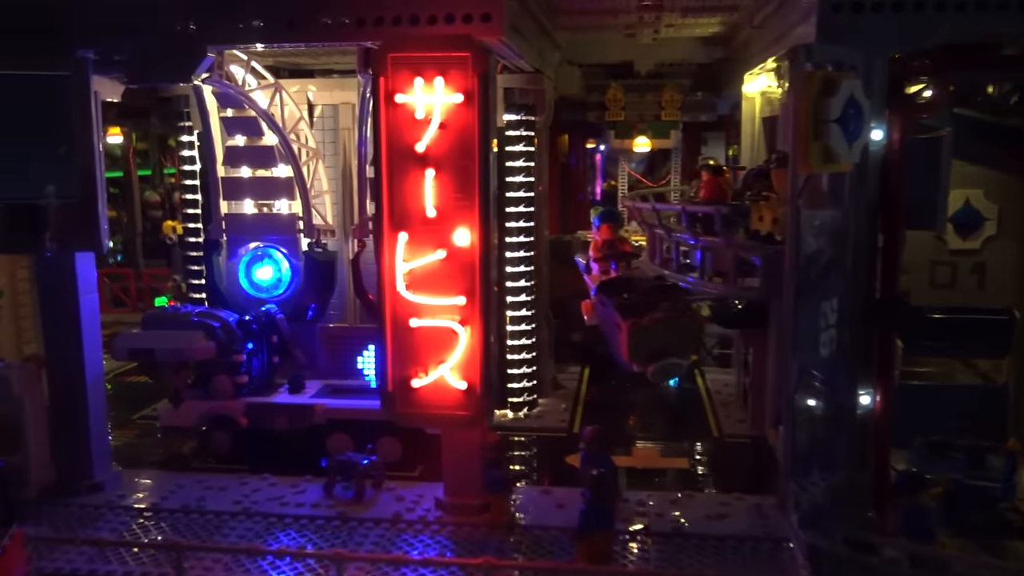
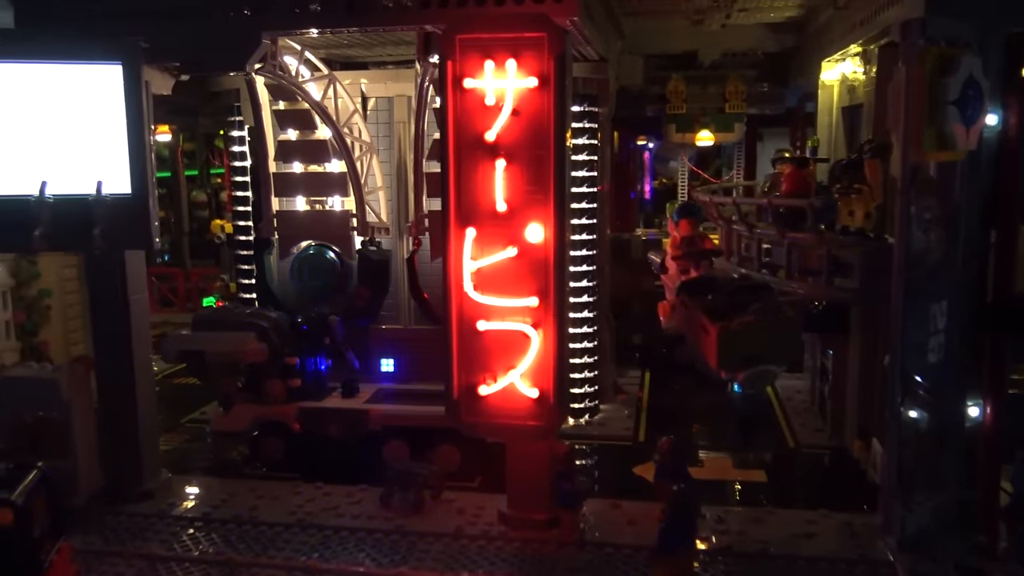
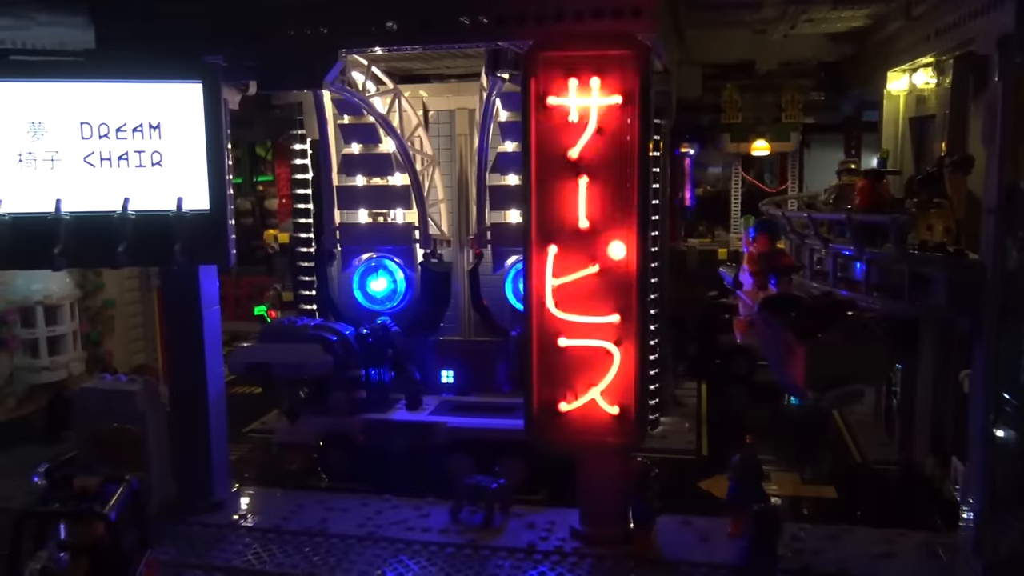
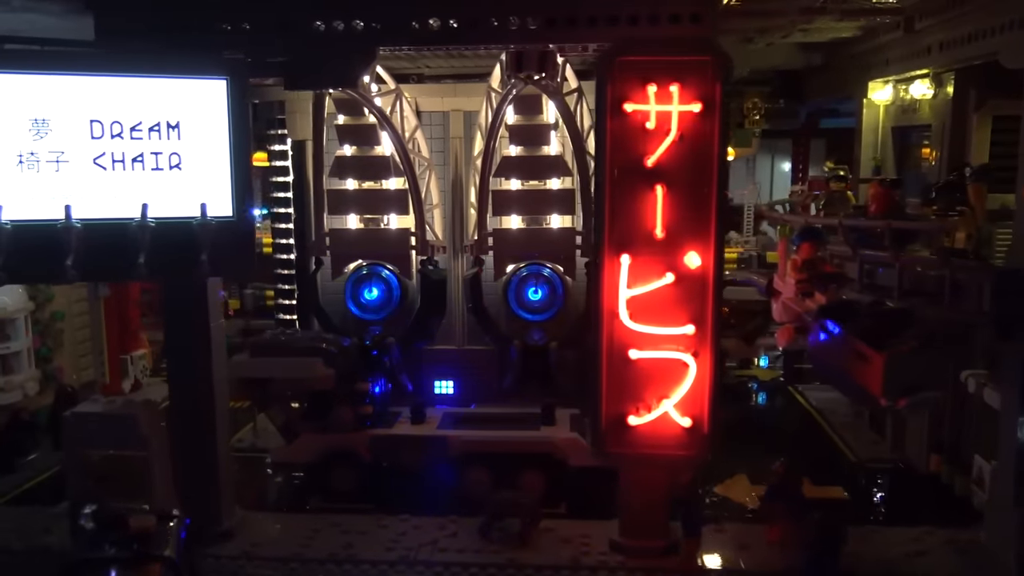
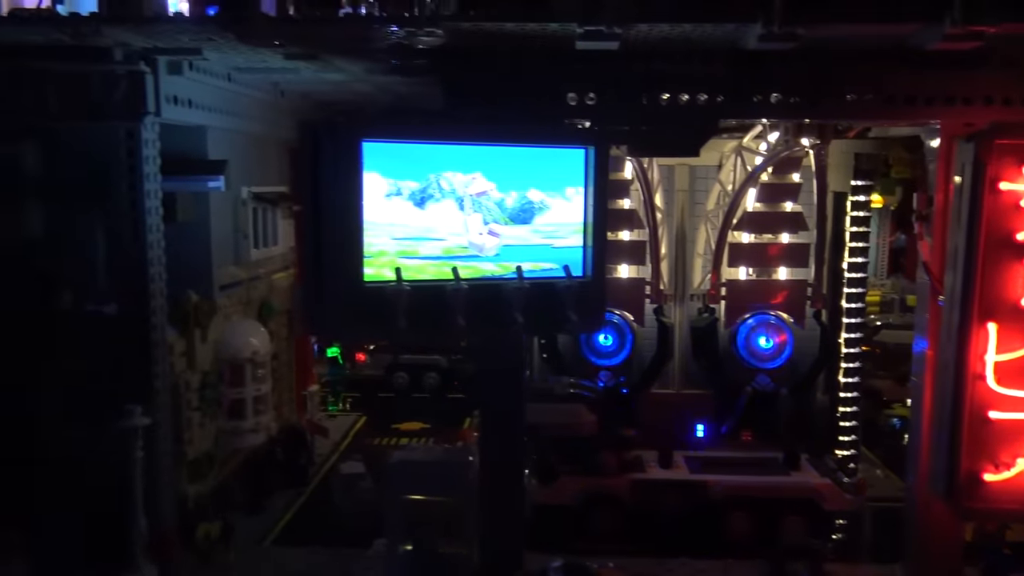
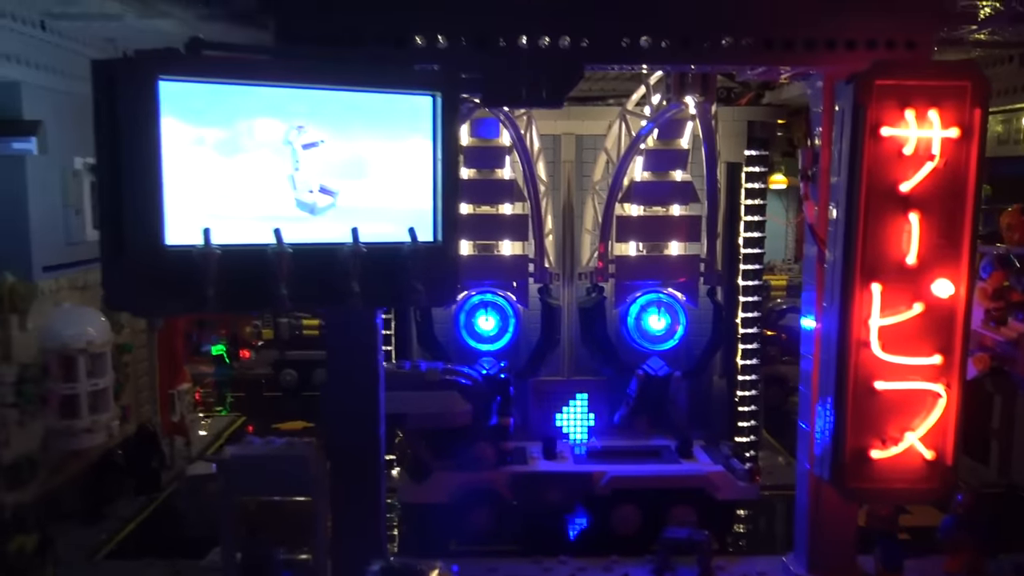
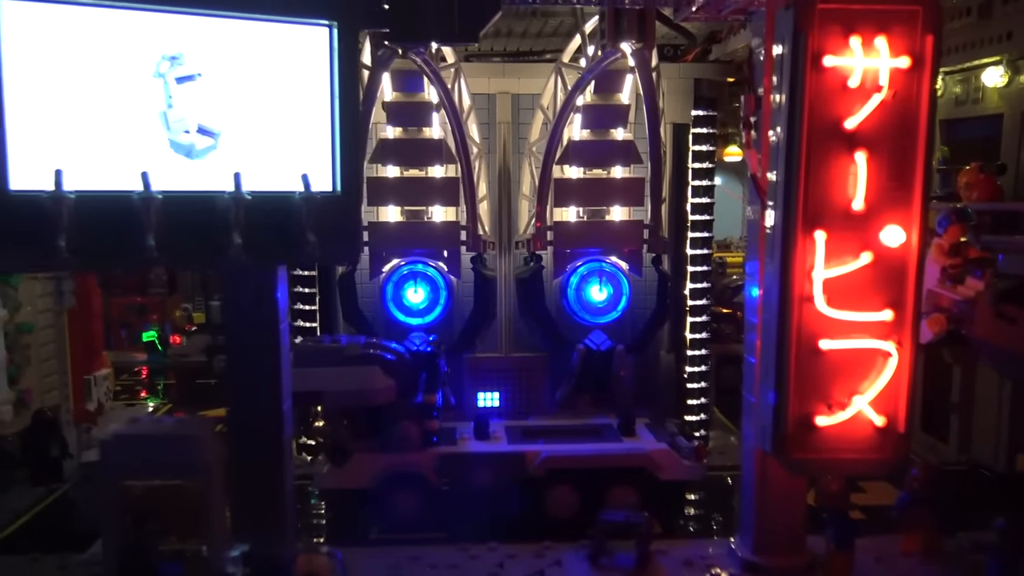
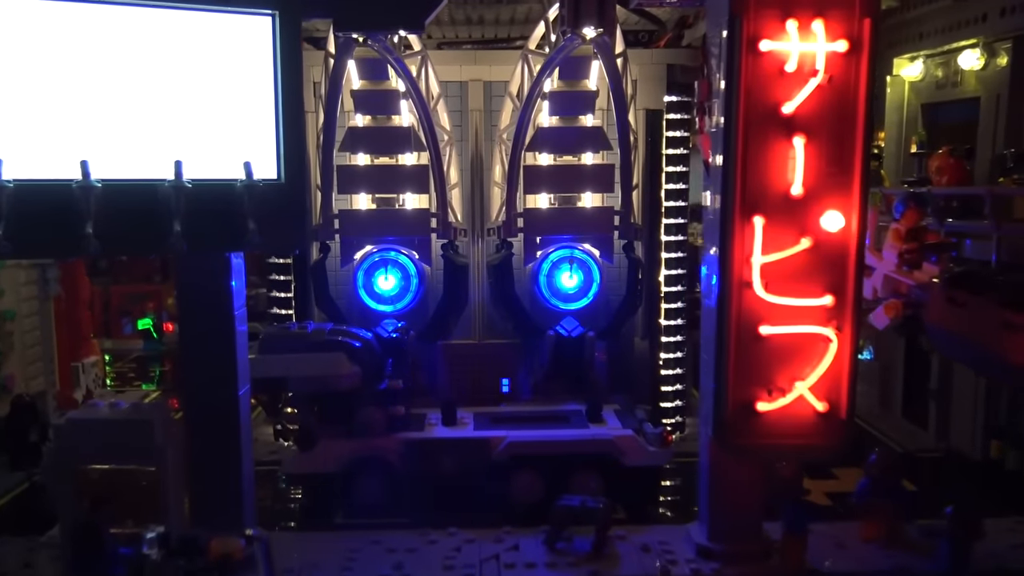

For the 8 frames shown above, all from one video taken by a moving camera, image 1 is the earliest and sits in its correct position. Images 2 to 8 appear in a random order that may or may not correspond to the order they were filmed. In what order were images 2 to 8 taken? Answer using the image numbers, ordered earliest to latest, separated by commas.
2, 3, 4, 8, 7, 6, 5
